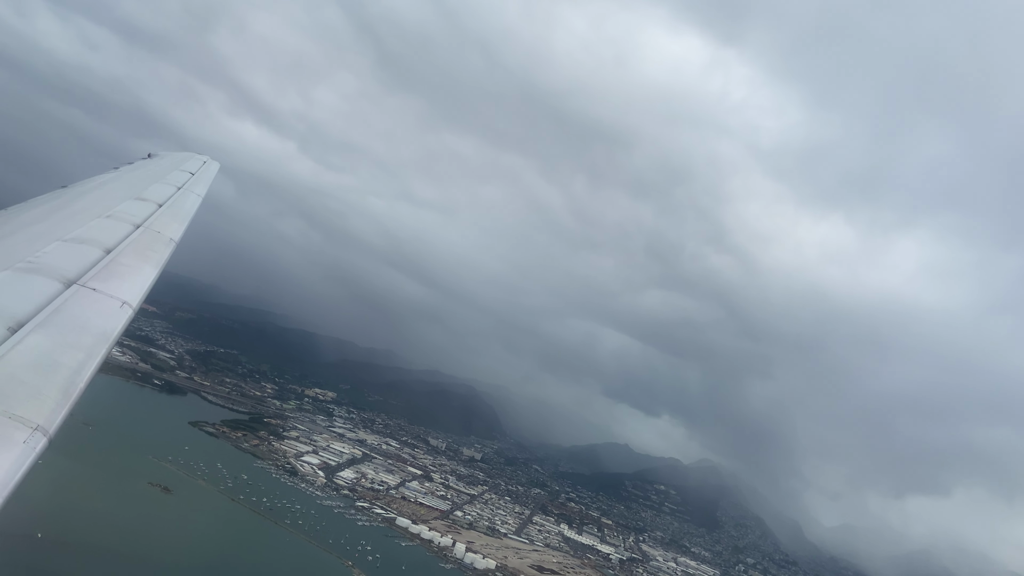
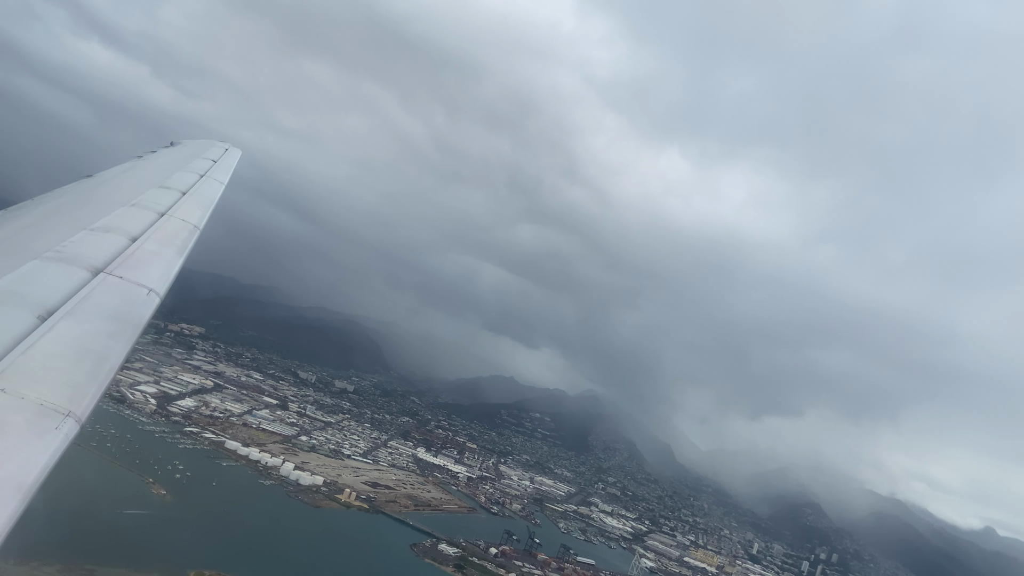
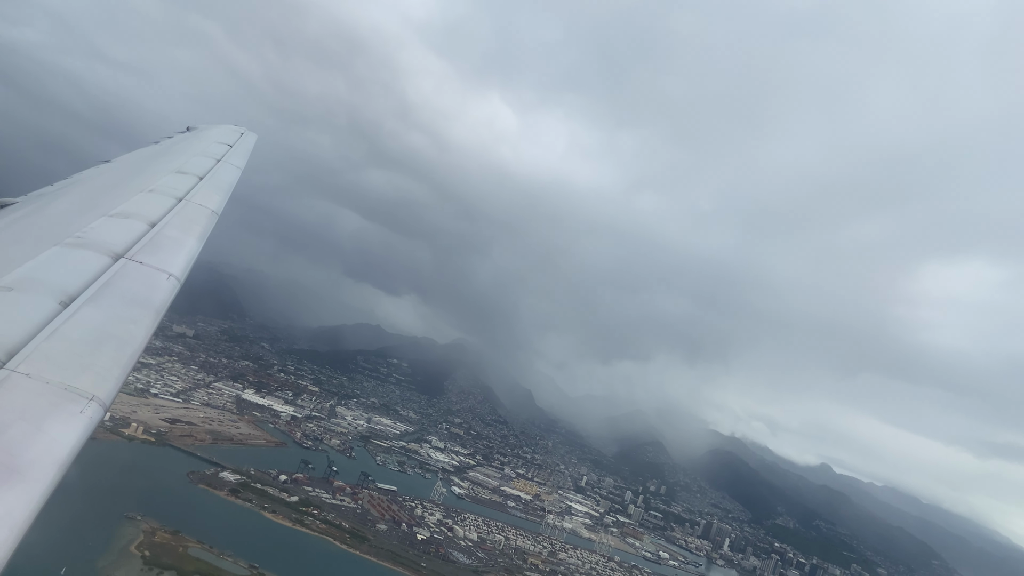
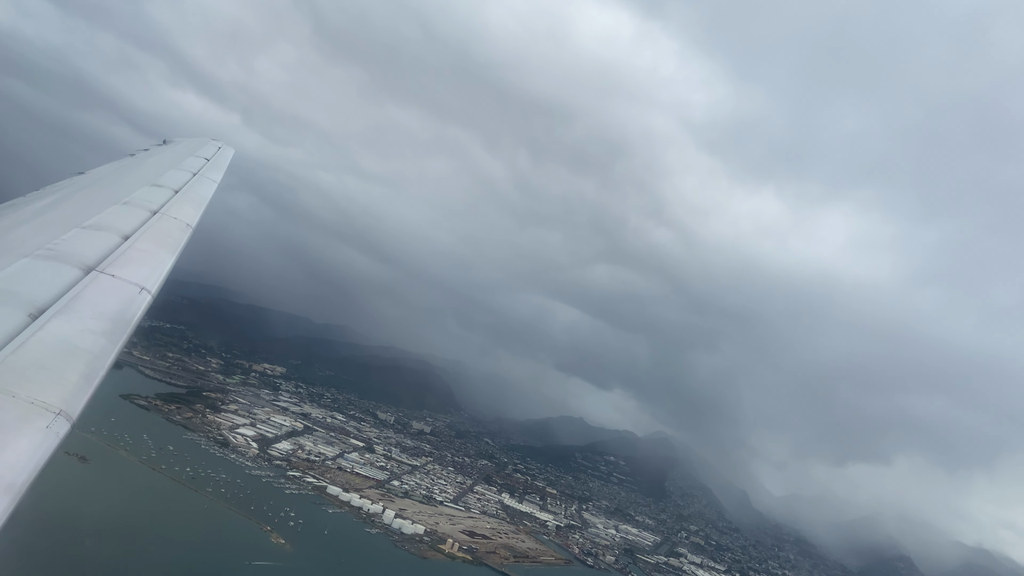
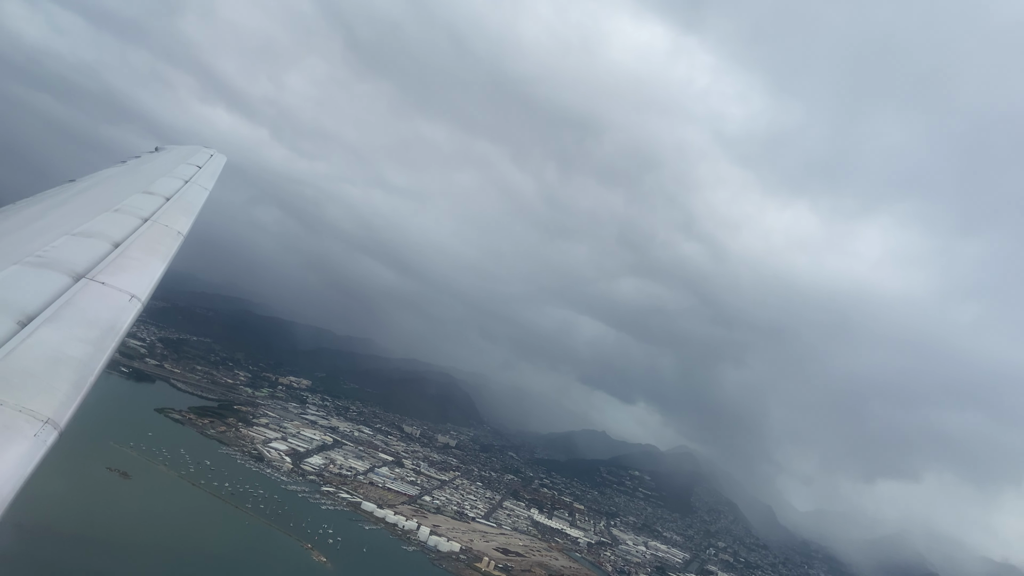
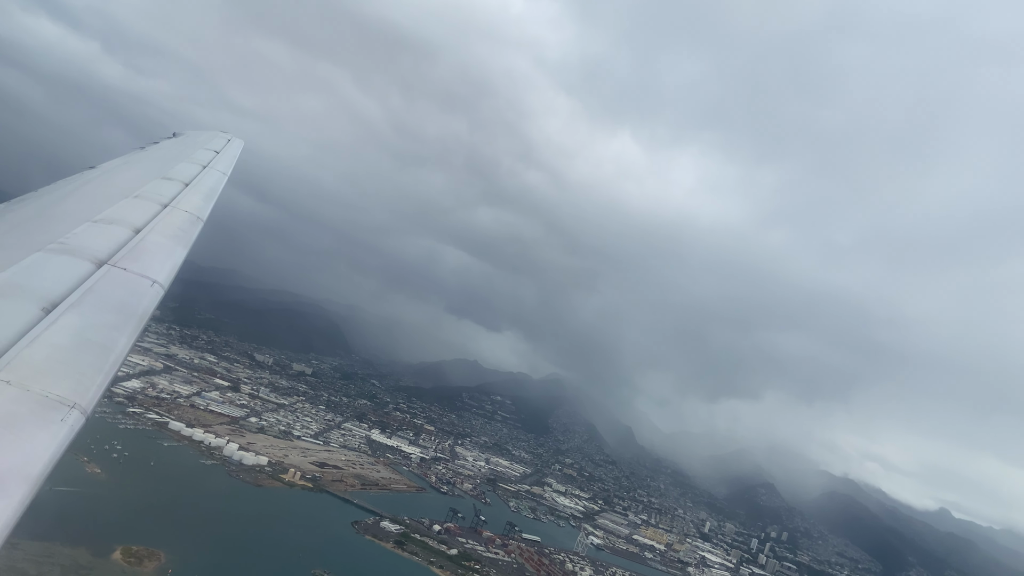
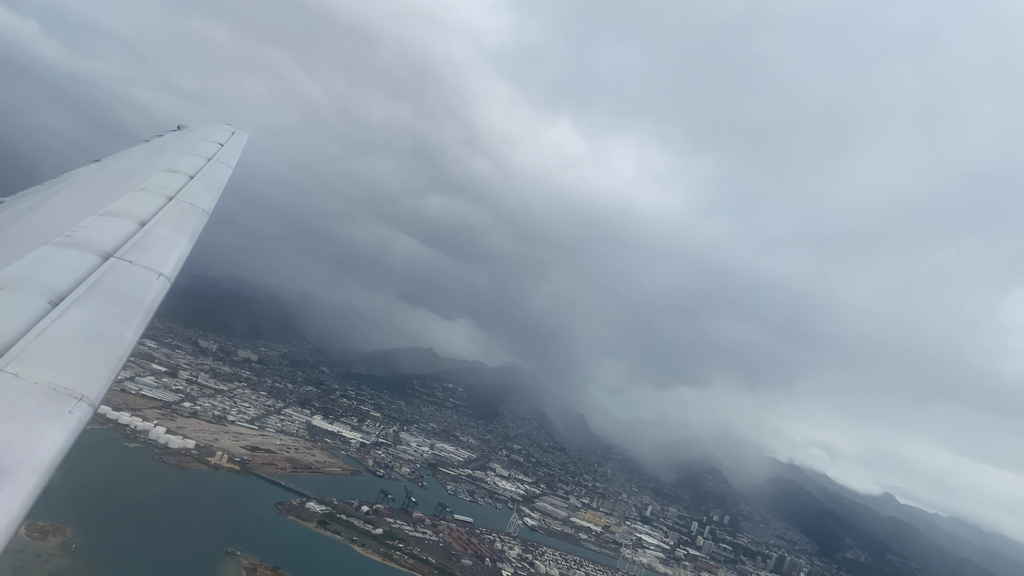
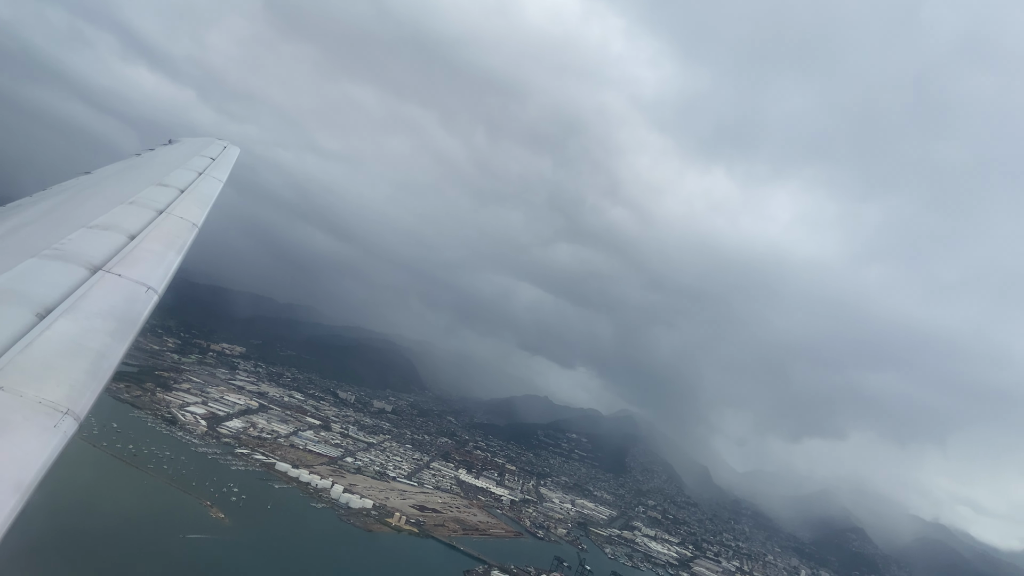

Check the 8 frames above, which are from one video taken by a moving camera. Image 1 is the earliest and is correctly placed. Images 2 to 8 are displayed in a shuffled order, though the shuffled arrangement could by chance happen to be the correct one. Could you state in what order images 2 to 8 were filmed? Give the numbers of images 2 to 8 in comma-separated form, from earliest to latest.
5, 4, 8, 2, 6, 7, 3
